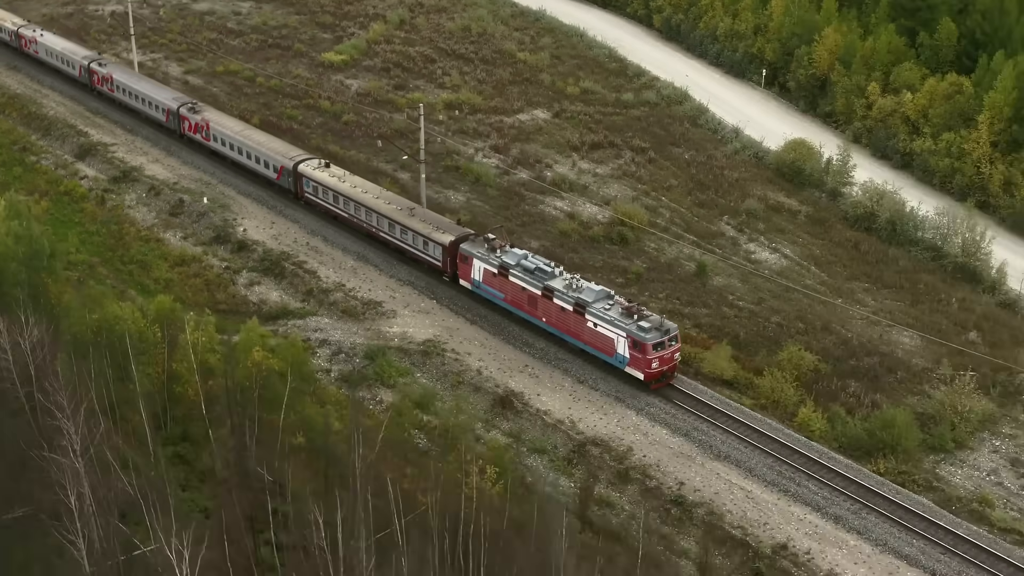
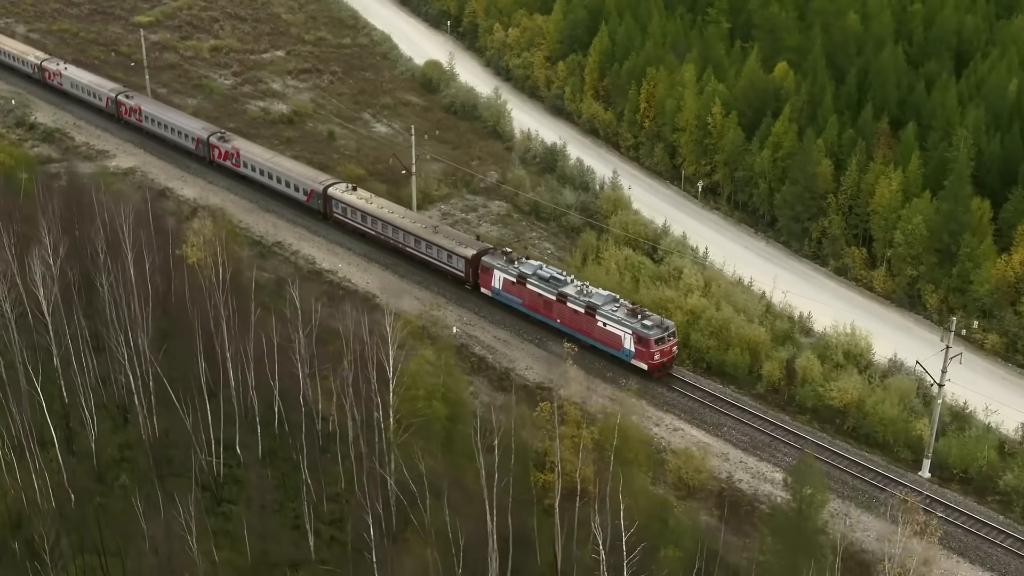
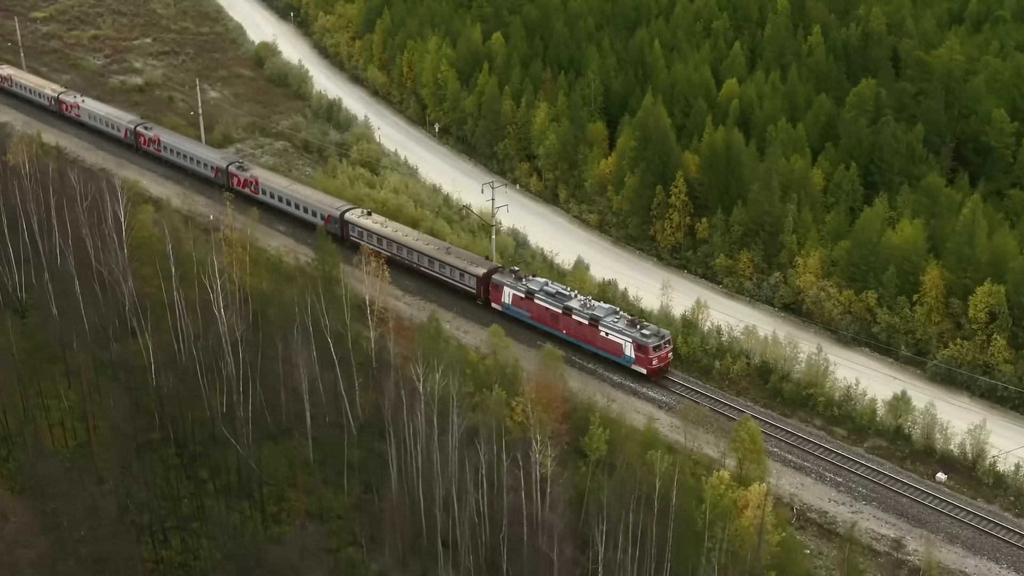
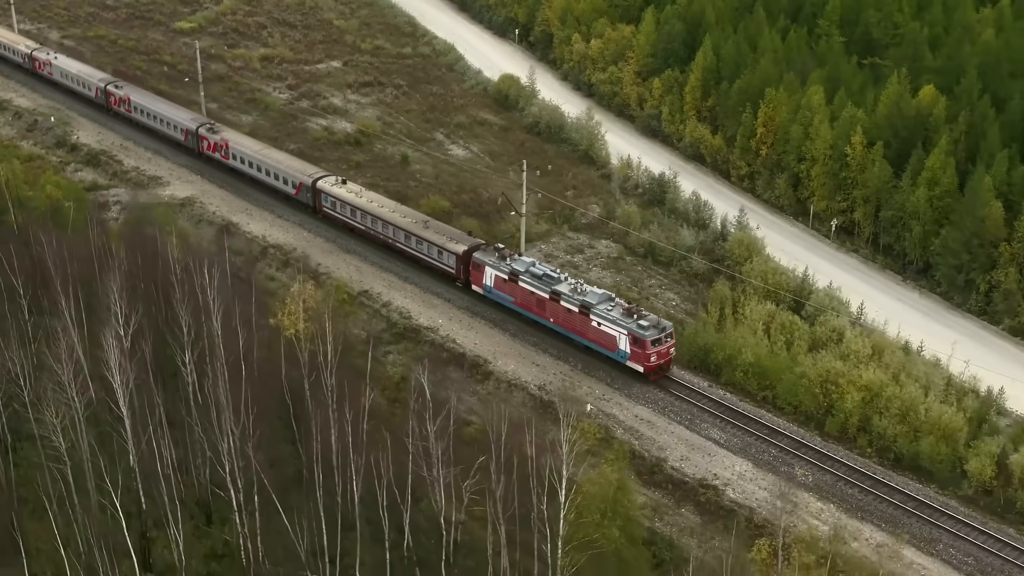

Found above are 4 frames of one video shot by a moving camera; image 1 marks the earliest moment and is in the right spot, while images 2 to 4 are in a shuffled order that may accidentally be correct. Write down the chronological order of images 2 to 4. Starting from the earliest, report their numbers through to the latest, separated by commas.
4, 2, 3
